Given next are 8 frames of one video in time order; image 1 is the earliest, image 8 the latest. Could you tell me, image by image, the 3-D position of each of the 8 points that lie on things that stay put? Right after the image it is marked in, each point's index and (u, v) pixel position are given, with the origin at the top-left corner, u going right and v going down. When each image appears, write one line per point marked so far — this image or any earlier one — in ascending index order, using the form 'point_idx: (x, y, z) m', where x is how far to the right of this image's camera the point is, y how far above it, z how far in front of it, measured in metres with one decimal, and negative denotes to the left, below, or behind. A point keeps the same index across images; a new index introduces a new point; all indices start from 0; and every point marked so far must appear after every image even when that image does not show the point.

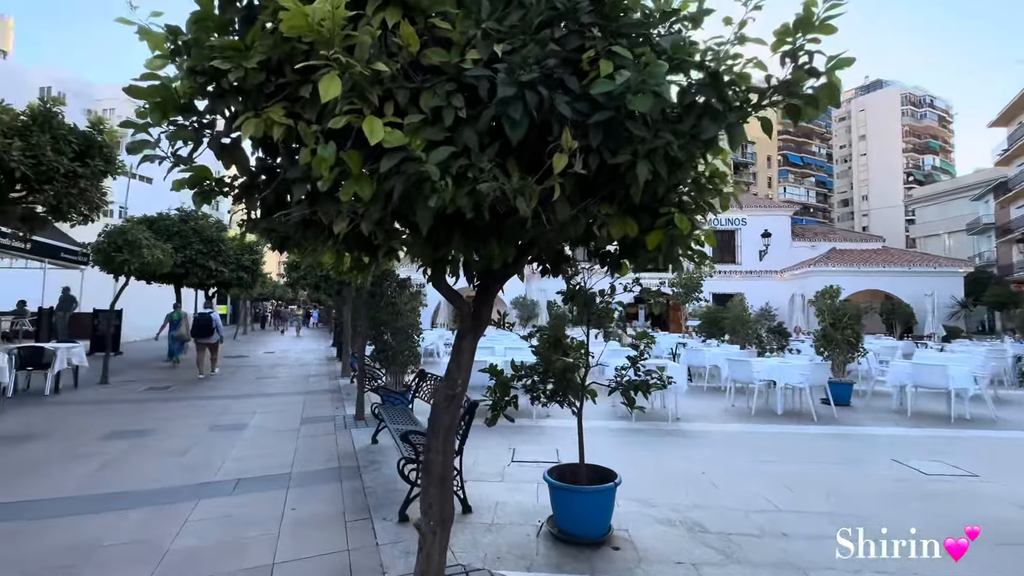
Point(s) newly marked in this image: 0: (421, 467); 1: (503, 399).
0: (-0.8, -1.5, +4.0) m
1: (-0.1, -0.8, +3.5) m
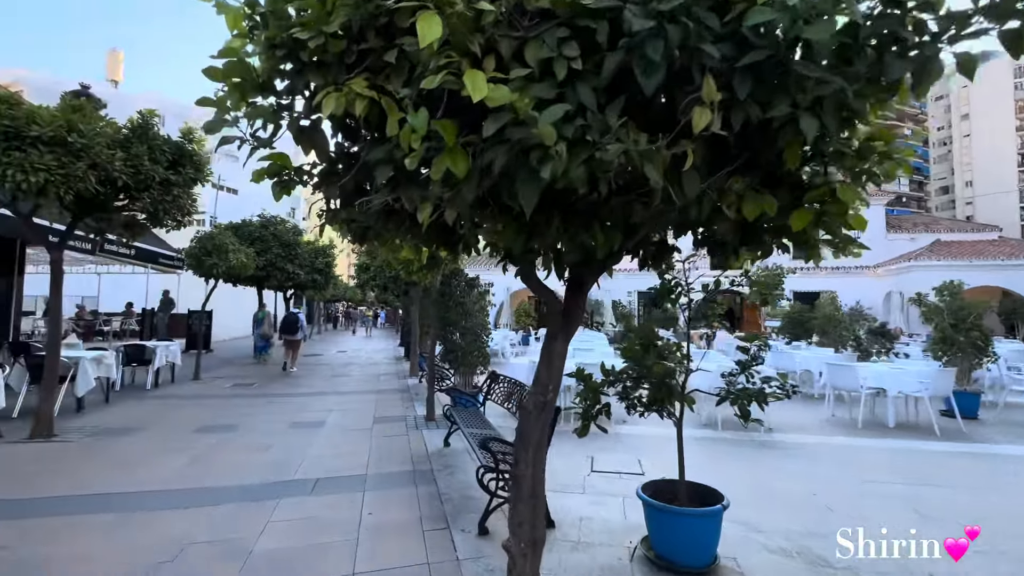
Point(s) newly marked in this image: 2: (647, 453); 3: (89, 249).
0: (-0.1, -1.5, +3.8) m
1: (+0.6, -0.8, +3.2) m
2: (+1.7, -2.0, +5.8) m
3: (-8.0, +0.7, +8.9) m
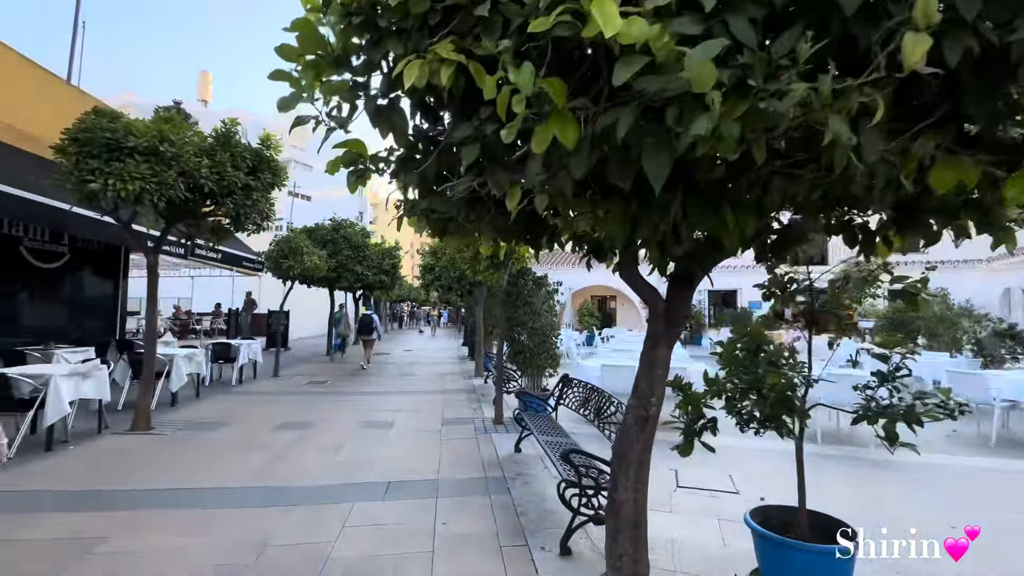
0: (+0.5, -1.5, +3.4) m
1: (+1.1, -0.8, +2.8) m
2: (+2.5, -2.0, +5.2) m
3: (-6.7, +0.7, +9.5) m
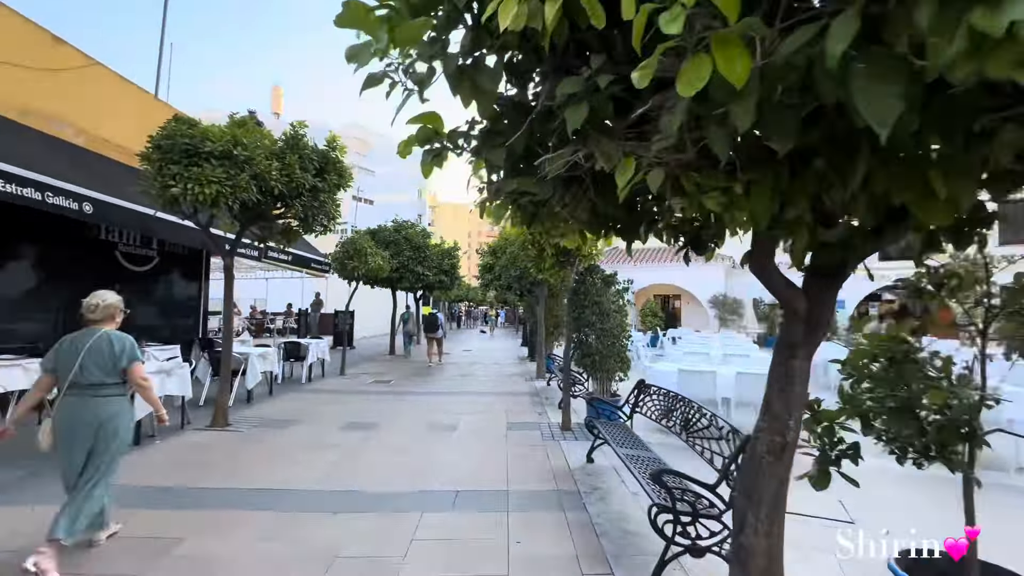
0: (+1.1, -1.5, +3.0) m
1: (+1.6, -0.8, +2.3) m
2: (+3.3, -2.0, +4.6) m
3: (-5.4, +0.7, +9.8) m
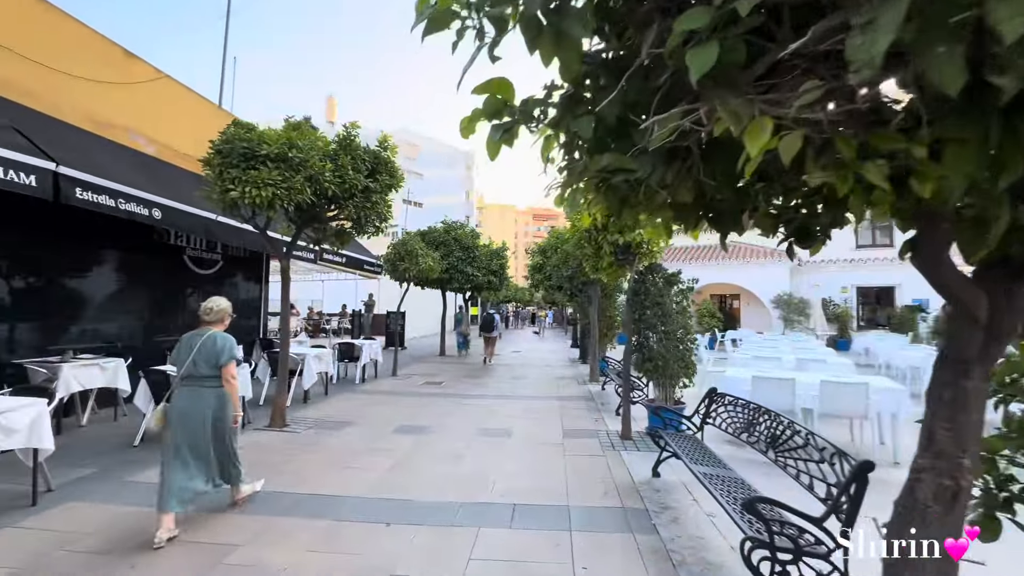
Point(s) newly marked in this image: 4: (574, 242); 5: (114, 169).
0: (+1.5, -1.5, +2.6) m
1: (+1.9, -0.8, +1.8) m
2: (+3.8, -2.0, +3.9) m
3: (-4.3, +0.6, +10.0) m
4: (+1.0, +0.7, +7.5) m
5: (-5.8, +1.7, +6.8) m
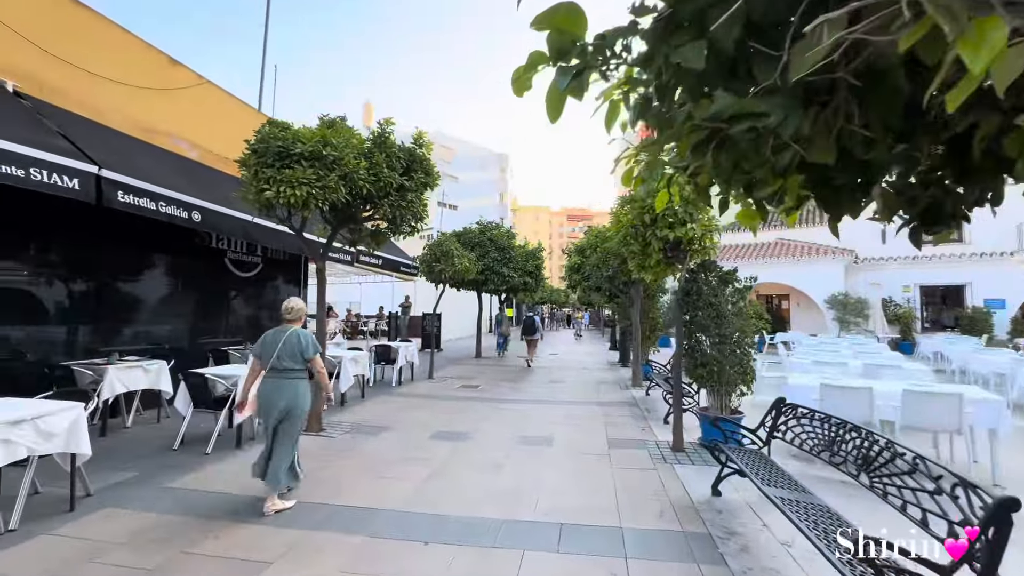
0: (+1.7, -1.5, +2.1) m
1: (+2.1, -0.7, +1.3) m
2: (+4.2, -1.9, +3.2) m
3: (-3.5, +0.6, +10.0) m
4: (+1.6, +0.7, +7.1) m
5: (-5.2, +1.7, +6.8) m
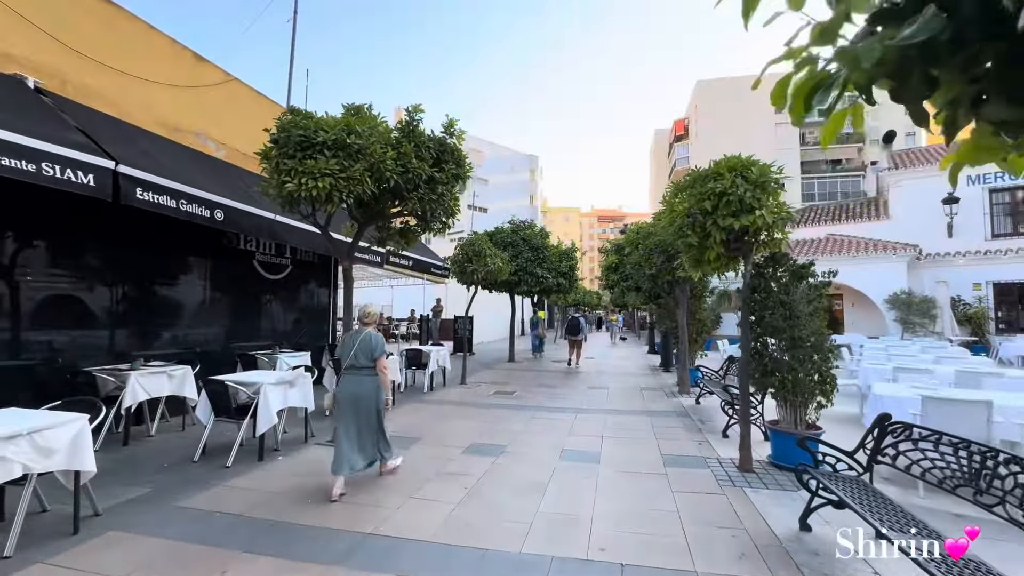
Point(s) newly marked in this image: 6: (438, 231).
0: (+2.0, -1.4, +1.4) m
1: (+2.3, -0.7, +0.6) m
2: (+4.5, -1.9, +2.4) m
3: (-2.7, +0.6, +9.6) m
4: (+2.1, +0.8, +6.4) m
5: (-4.7, +1.7, +6.6) m
6: (-1.1, +0.9, +7.1) m
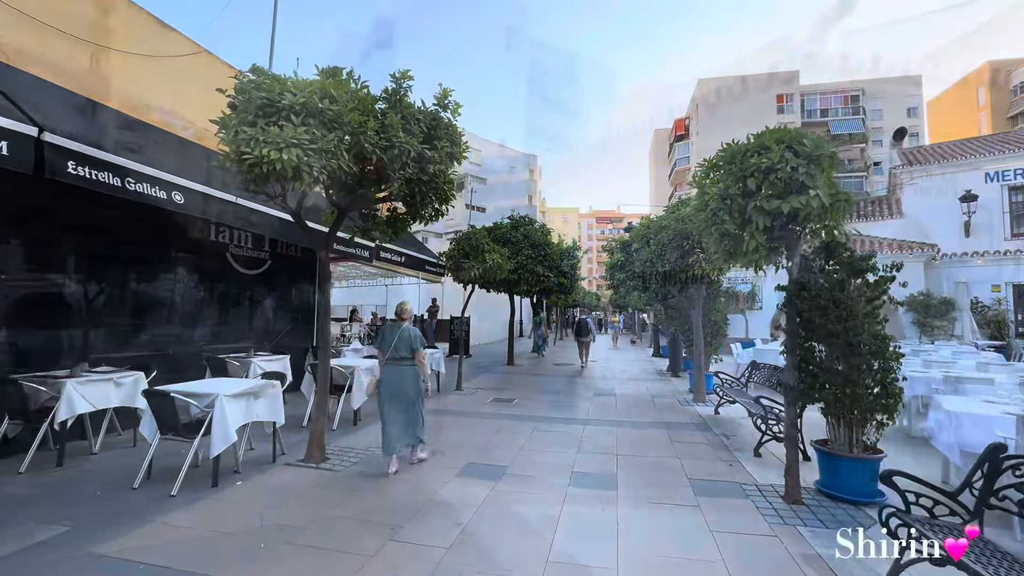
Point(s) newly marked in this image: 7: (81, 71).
0: (+2.0, -1.4, +0.5) m
1: (+2.3, -0.6, -0.3) m
2: (+4.5, -1.8, +1.5) m
3: (-2.7, +0.6, +8.7) m
4: (+2.2, +0.8, +5.5) m
5: (-4.6, +1.7, +5.7) m
6: (-1.1, +0.9, +6.2) m
7: (-5.8, +3.0, +6.4) m
